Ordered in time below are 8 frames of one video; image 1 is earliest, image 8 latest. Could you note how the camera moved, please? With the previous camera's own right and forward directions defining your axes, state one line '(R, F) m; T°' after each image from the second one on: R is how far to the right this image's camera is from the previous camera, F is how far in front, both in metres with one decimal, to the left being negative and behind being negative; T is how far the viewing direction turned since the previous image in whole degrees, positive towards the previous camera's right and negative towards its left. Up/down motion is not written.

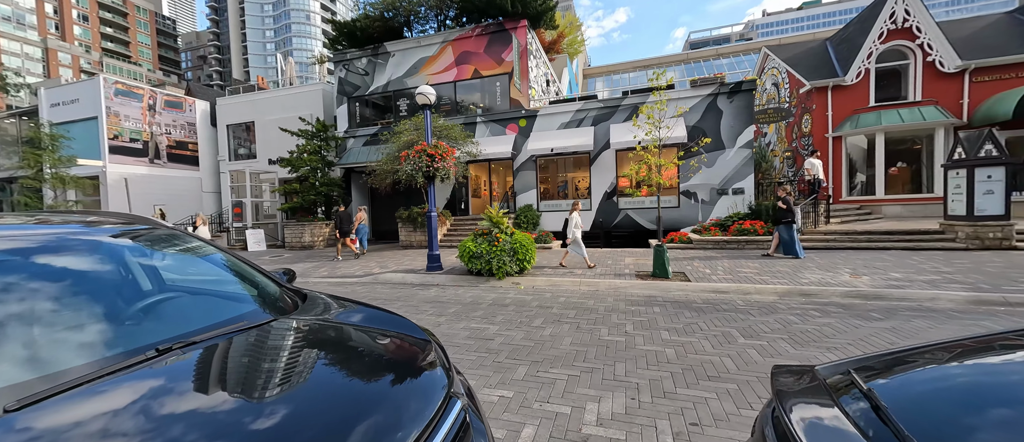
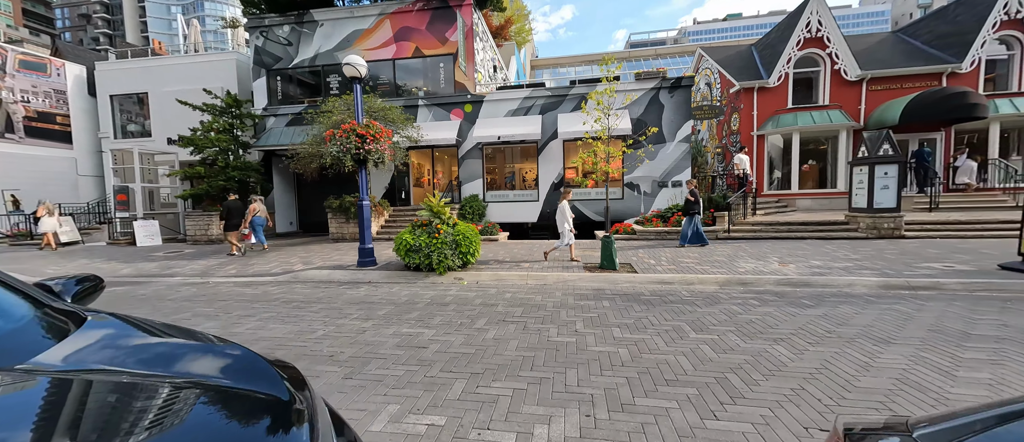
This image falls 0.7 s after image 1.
(+0.1, +0.6) m; +9°
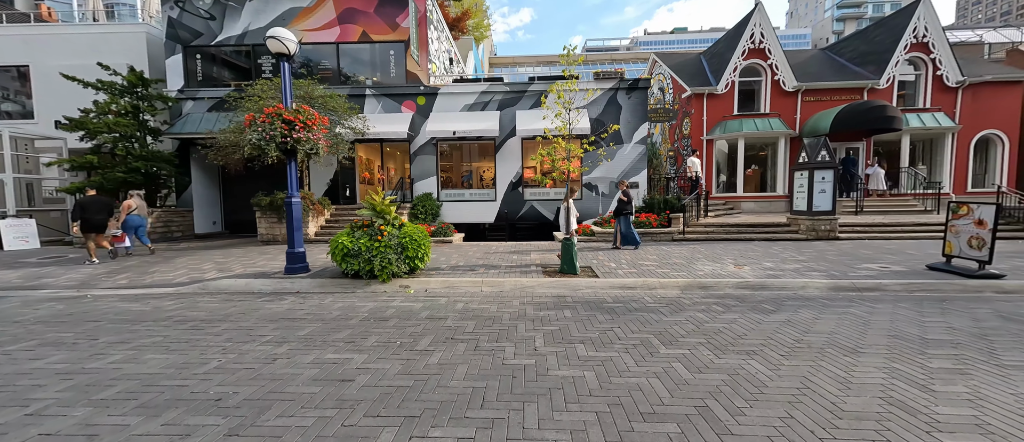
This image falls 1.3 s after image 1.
(+0.1, +0.6) m; +7°
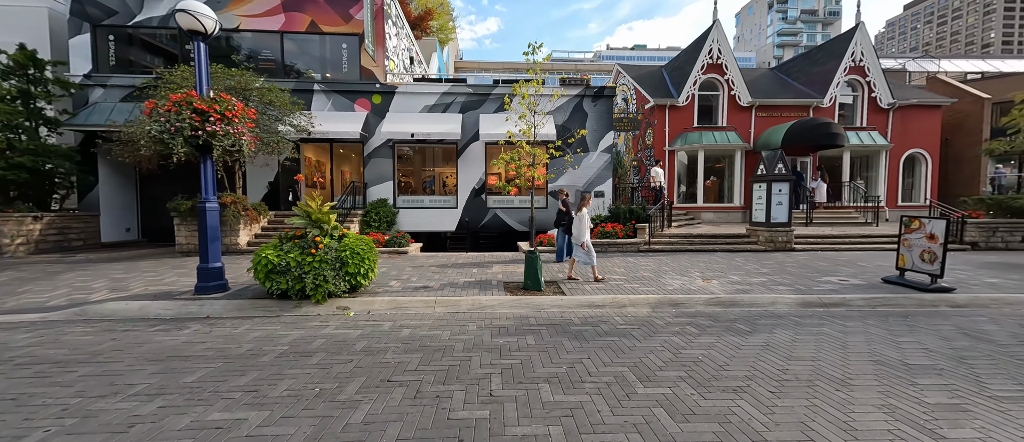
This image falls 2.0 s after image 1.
(+0.1, +0.6) m; +6°
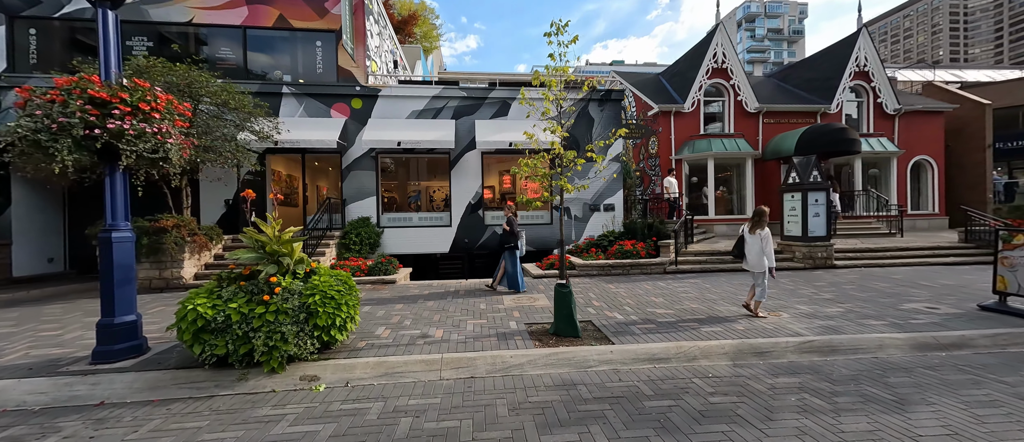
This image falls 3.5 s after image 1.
(-0.6, +1.4) m; +3°
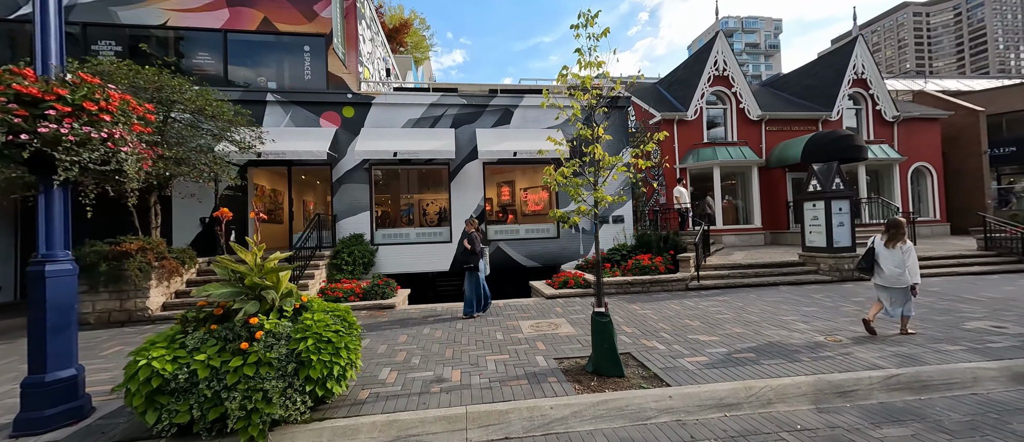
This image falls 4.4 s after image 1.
(-0.5, +0.7) m; +2°
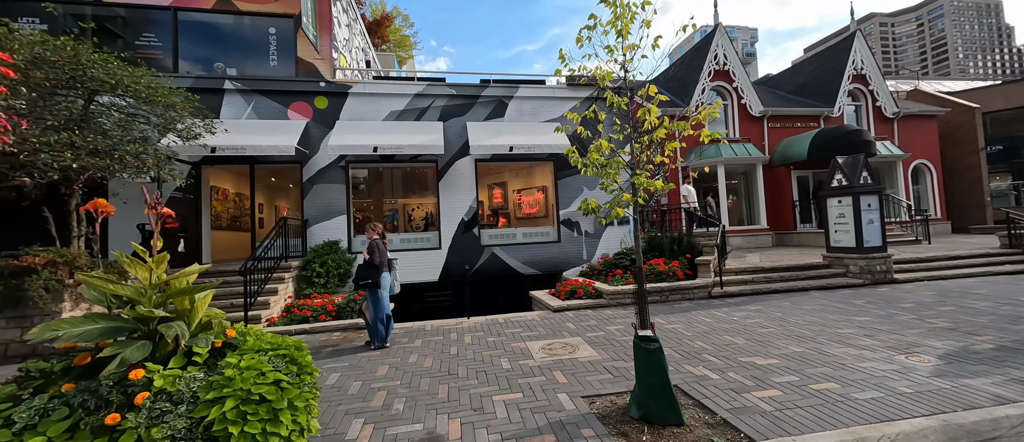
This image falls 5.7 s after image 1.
(-0.3, +1.1) m; +2°
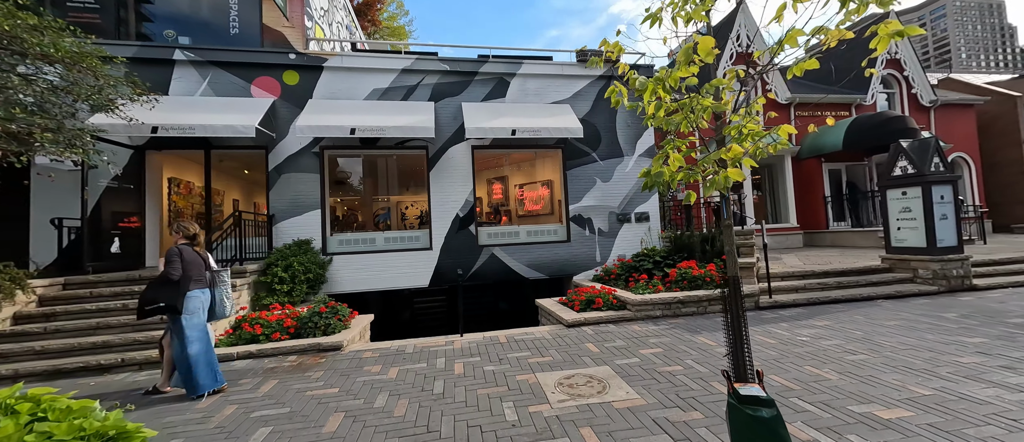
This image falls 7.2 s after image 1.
(-0.1, +1.3) m; 0°
